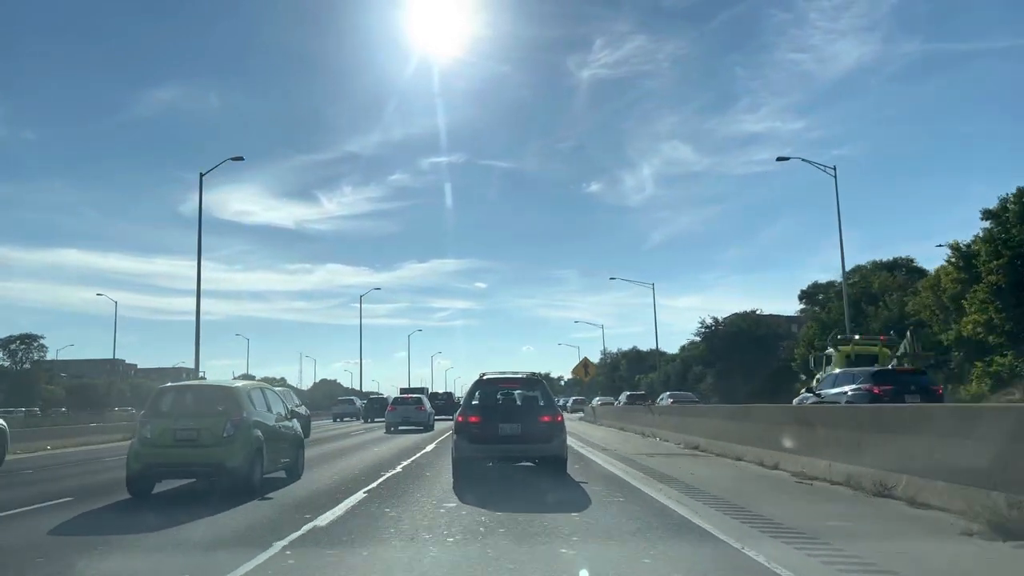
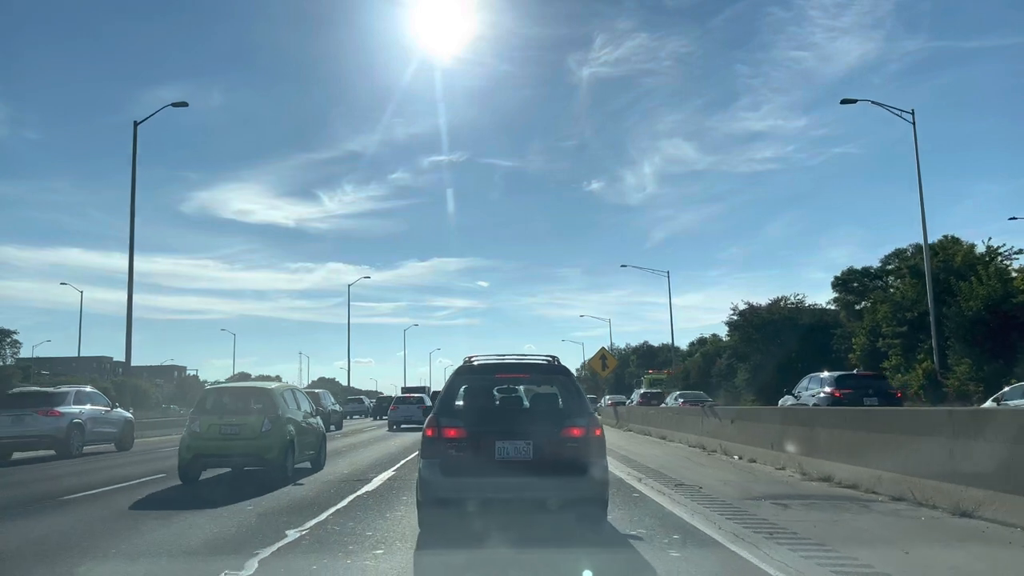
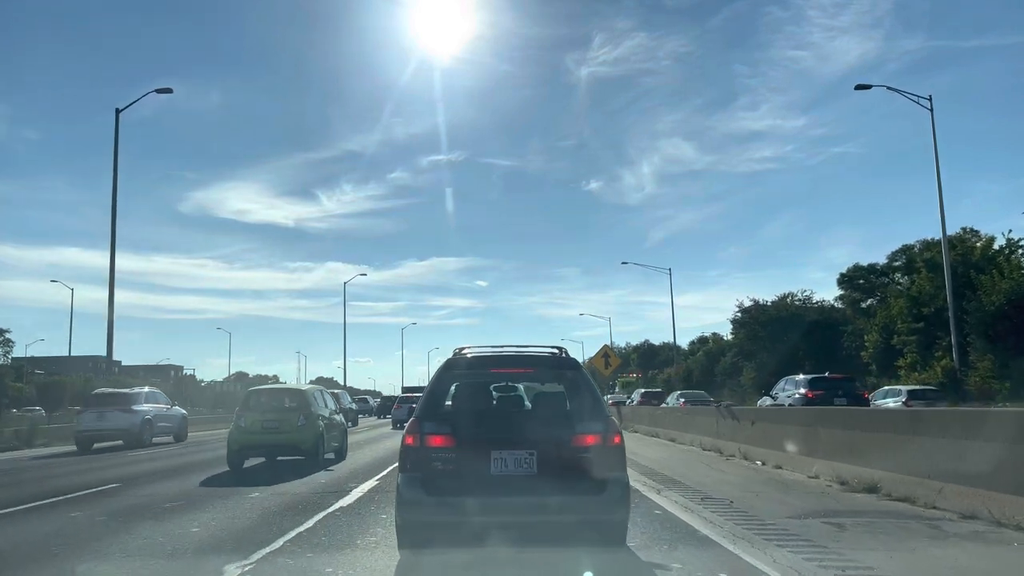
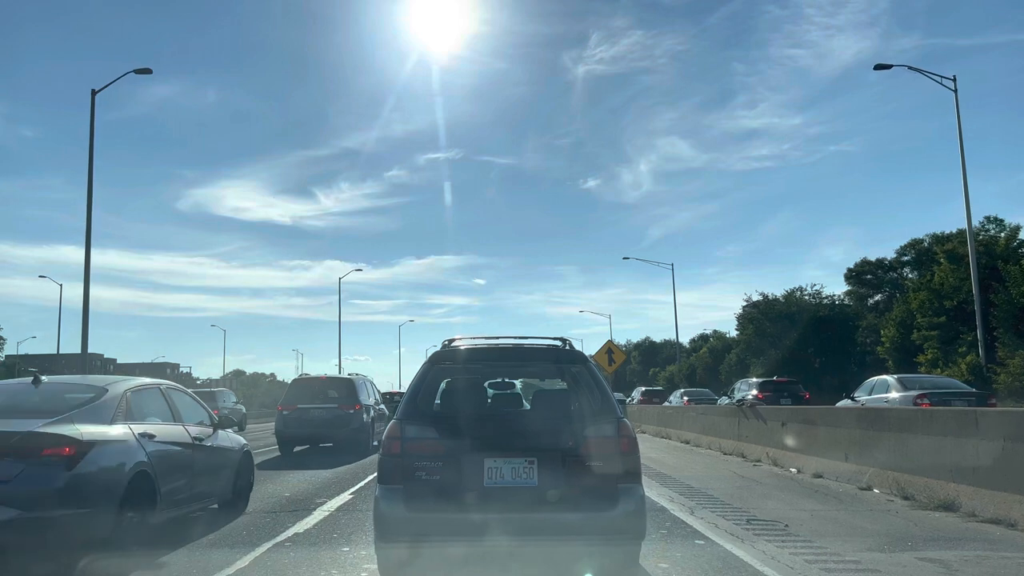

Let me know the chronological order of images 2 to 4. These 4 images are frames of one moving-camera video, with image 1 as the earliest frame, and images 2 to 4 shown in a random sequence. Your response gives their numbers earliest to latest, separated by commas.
2, 3, 4
